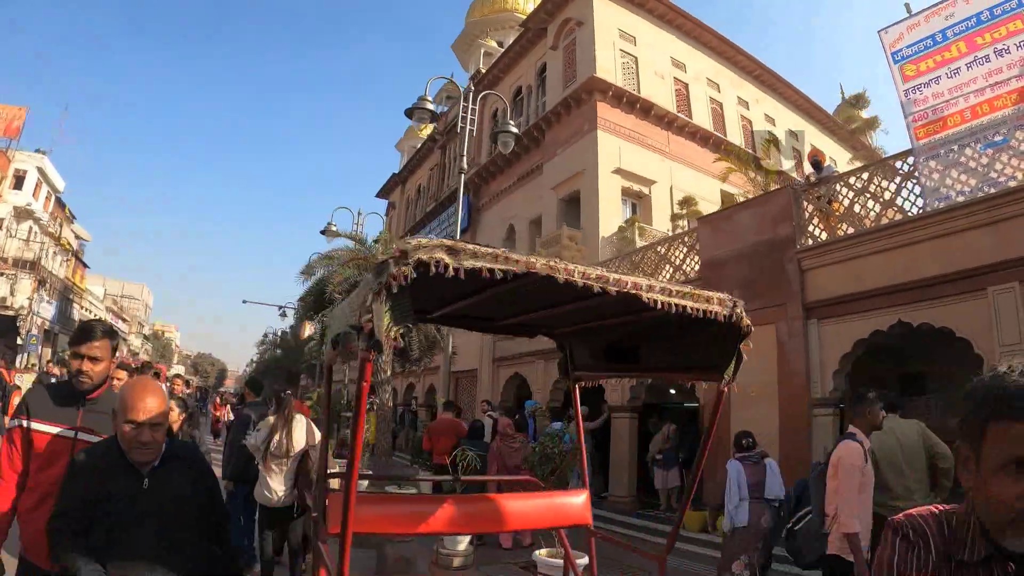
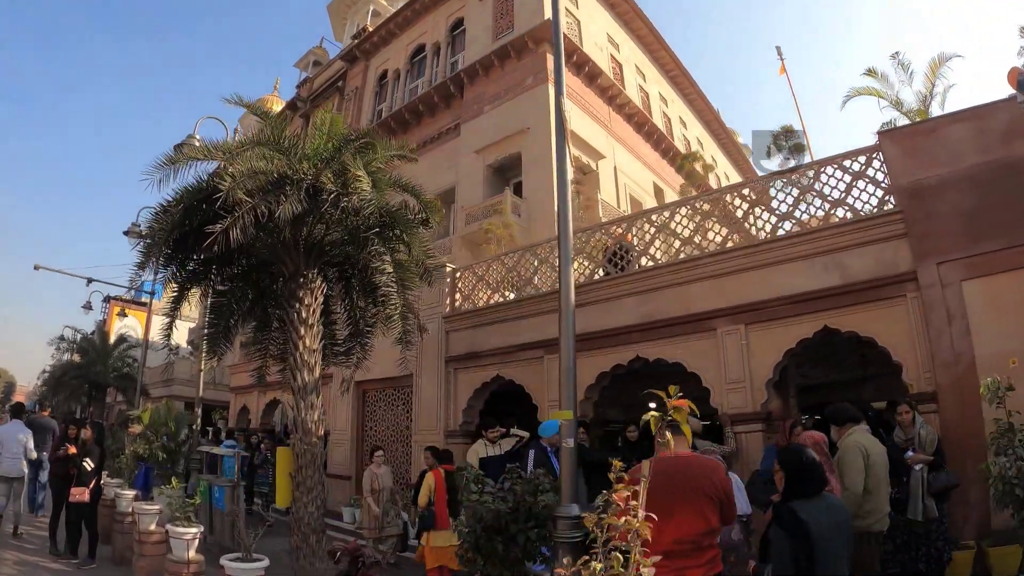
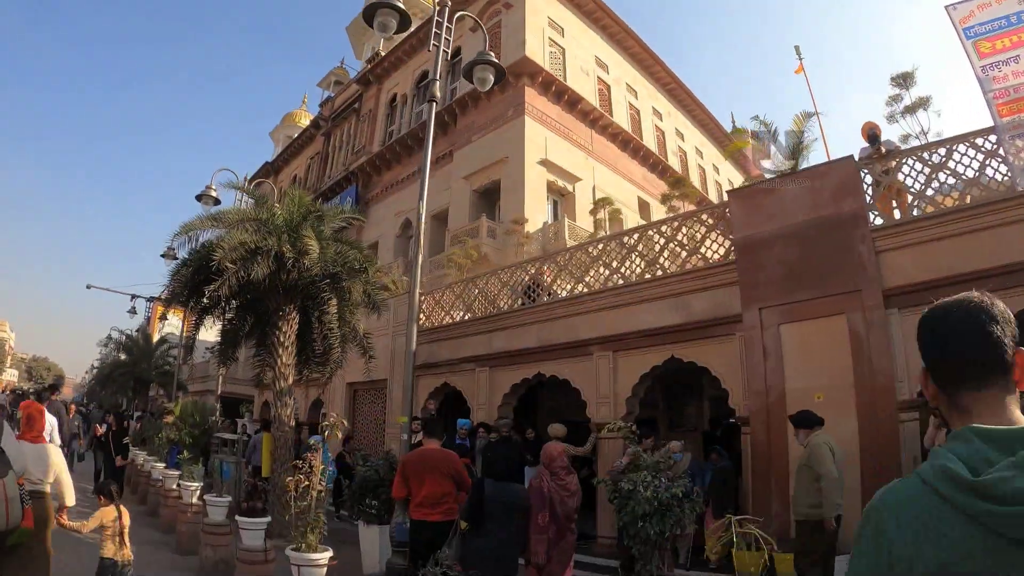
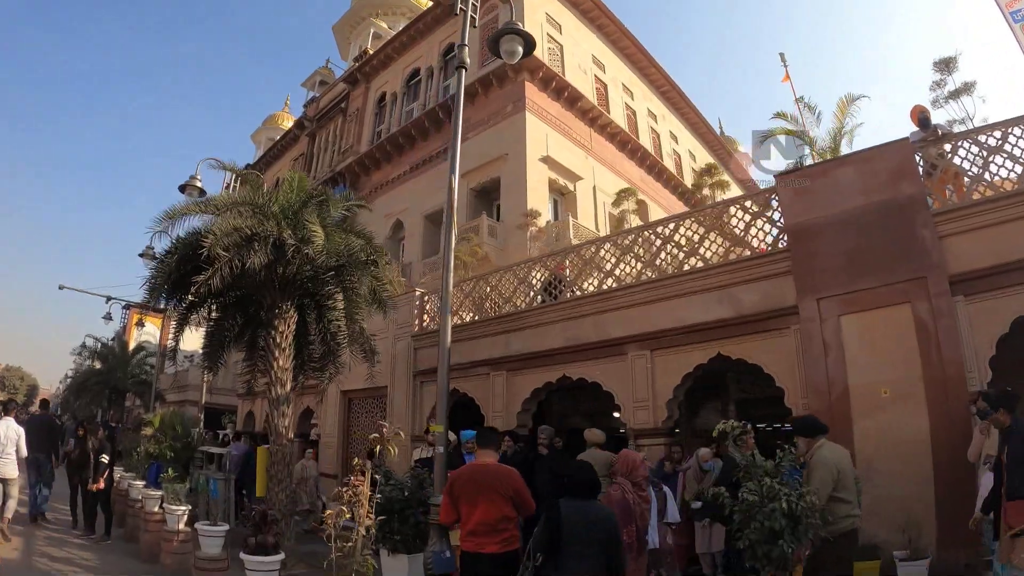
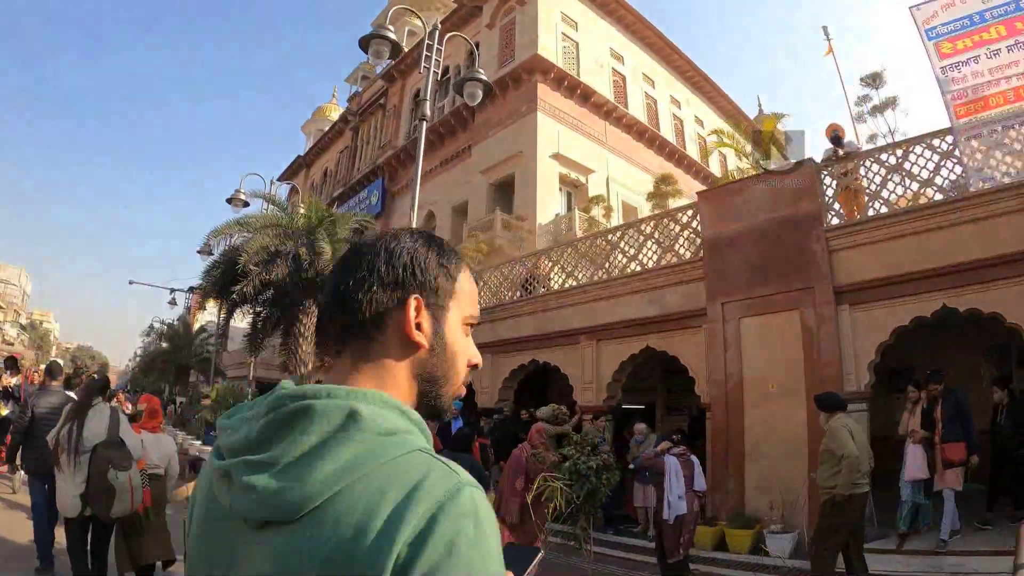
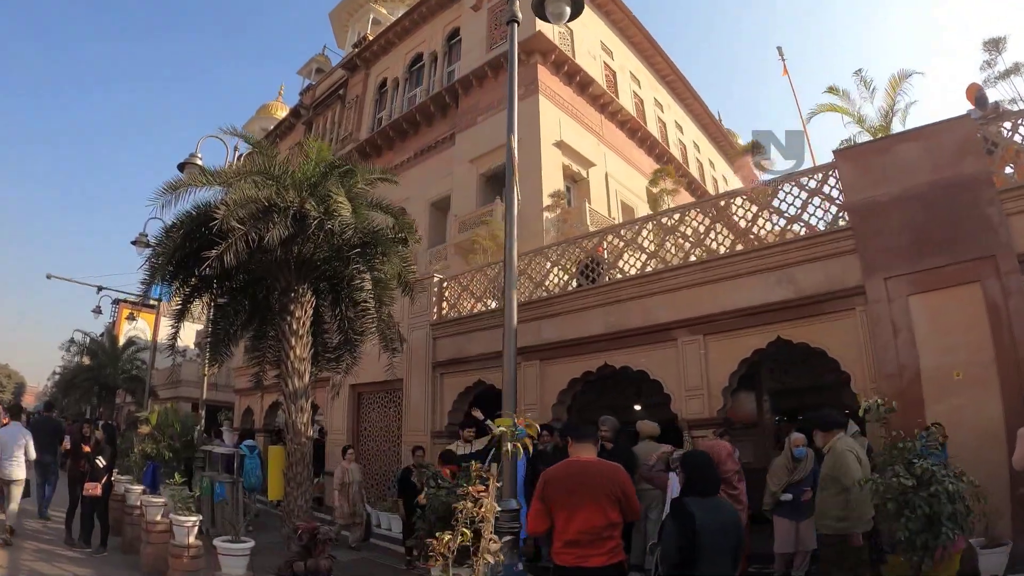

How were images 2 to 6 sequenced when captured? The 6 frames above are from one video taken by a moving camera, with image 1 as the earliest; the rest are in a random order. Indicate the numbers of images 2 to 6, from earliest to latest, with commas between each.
5, 3, 4, 6, 2
